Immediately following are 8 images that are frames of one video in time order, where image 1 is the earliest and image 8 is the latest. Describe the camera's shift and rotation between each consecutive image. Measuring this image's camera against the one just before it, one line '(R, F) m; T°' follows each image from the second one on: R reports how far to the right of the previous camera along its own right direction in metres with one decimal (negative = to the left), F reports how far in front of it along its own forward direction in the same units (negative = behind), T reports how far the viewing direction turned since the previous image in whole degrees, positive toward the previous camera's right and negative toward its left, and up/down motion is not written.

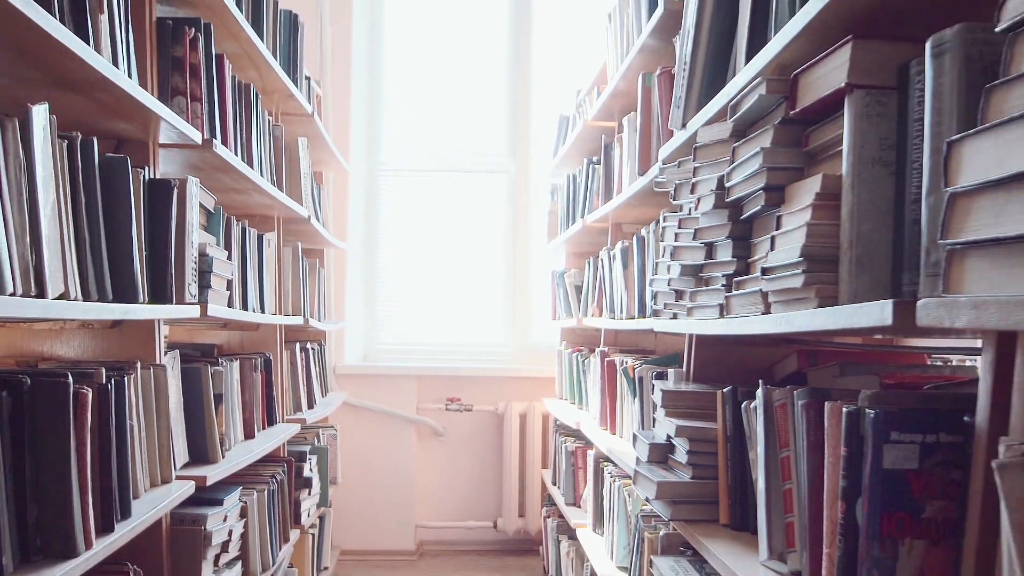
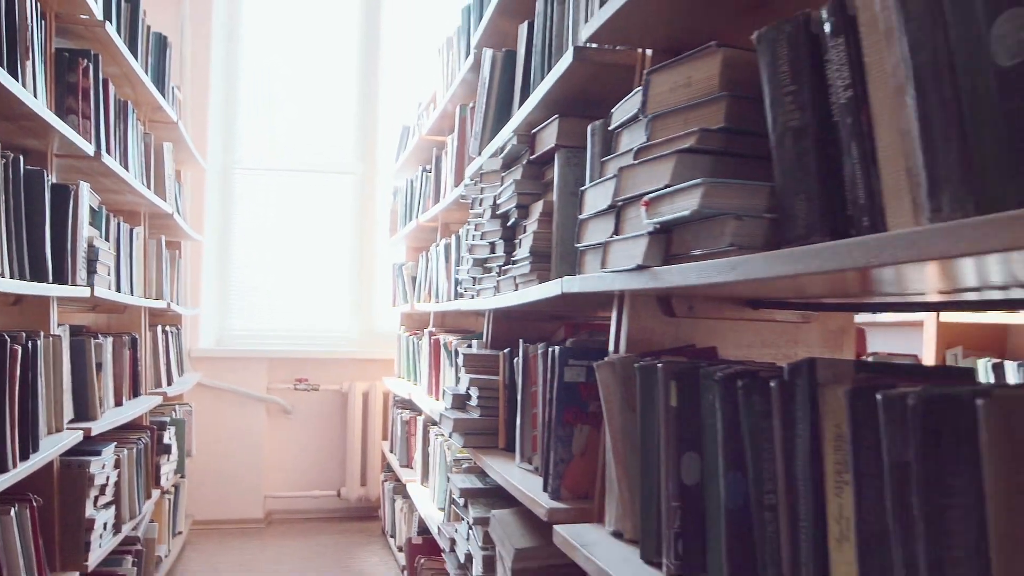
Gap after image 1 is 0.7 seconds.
(0.0, -0.5) m; +9°
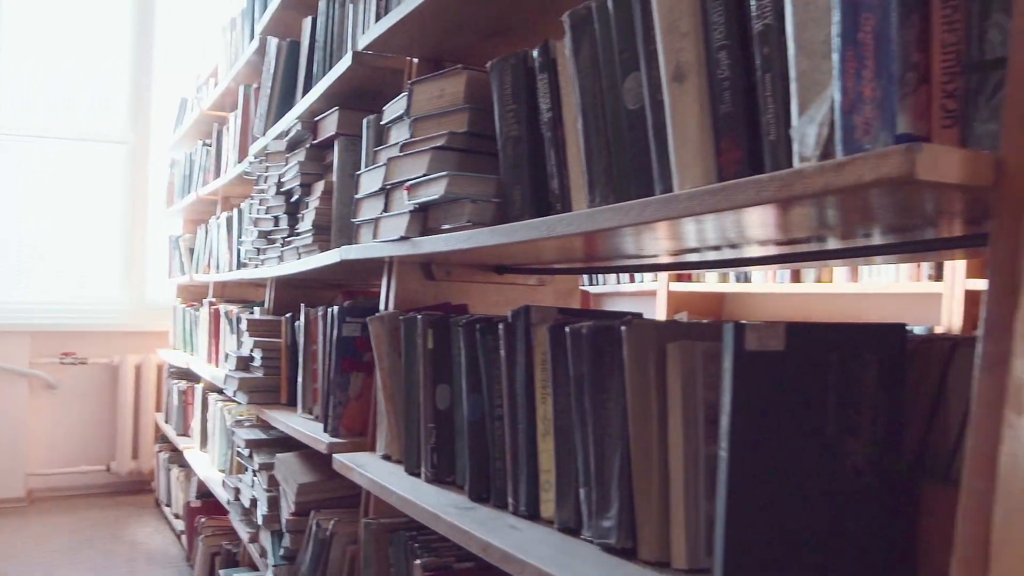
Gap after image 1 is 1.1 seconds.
(0.0, -0.2) m; +13°
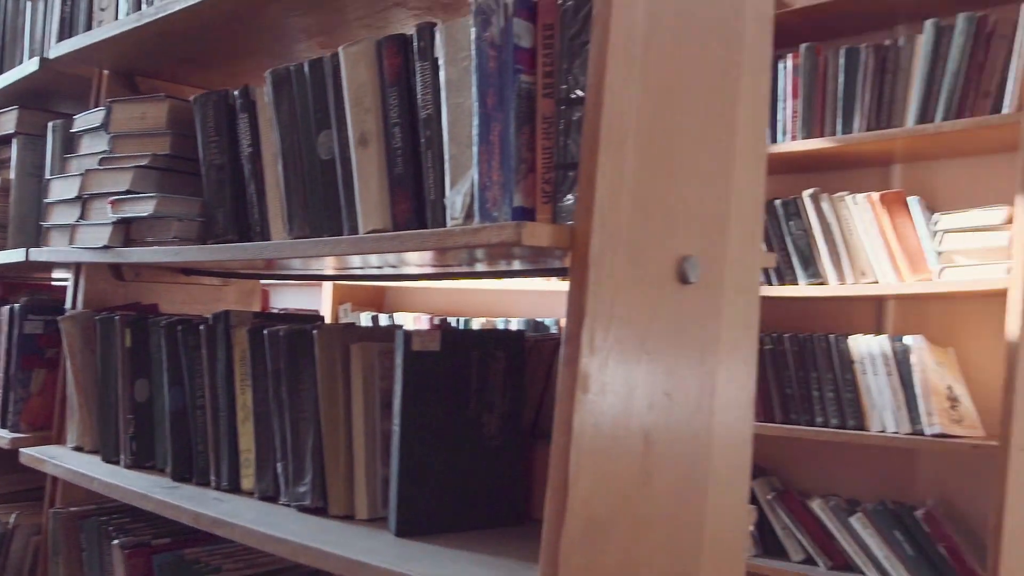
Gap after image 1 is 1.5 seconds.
(-0.1, -0.2) m; +20°
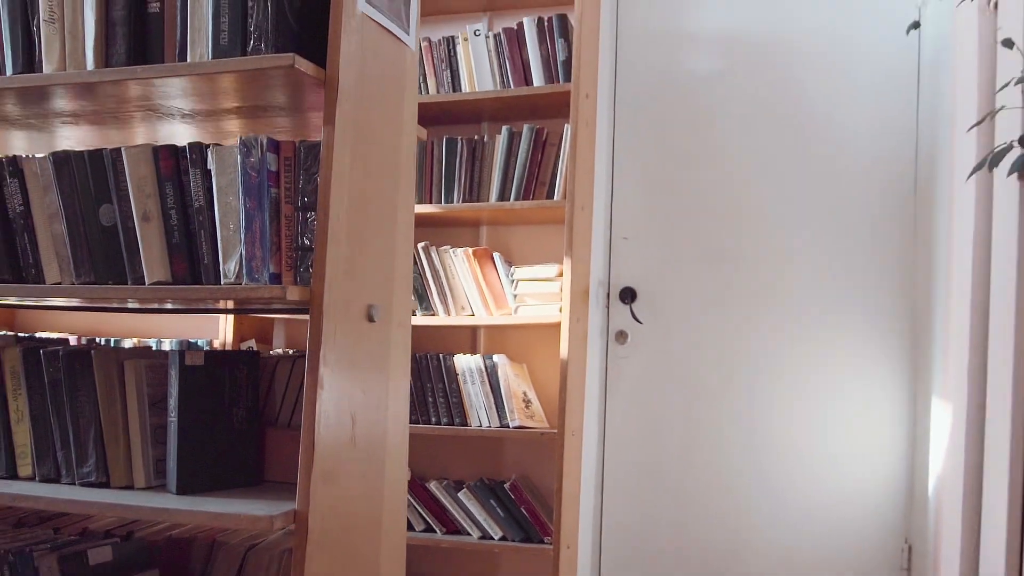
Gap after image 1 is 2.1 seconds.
(-0.2, -0.5) m; +24°
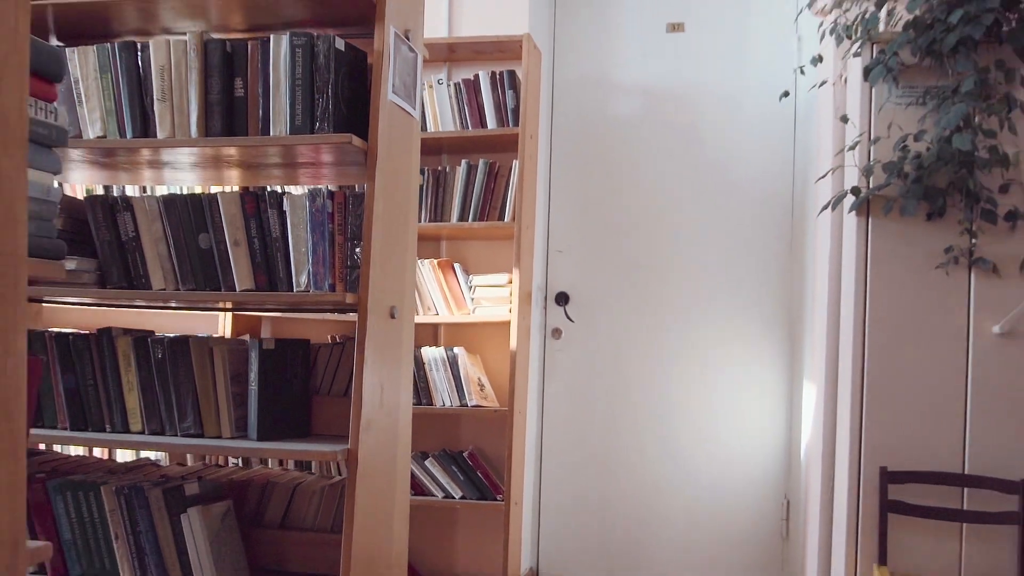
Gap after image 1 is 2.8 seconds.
(-0.1, -0.5) m; +5°
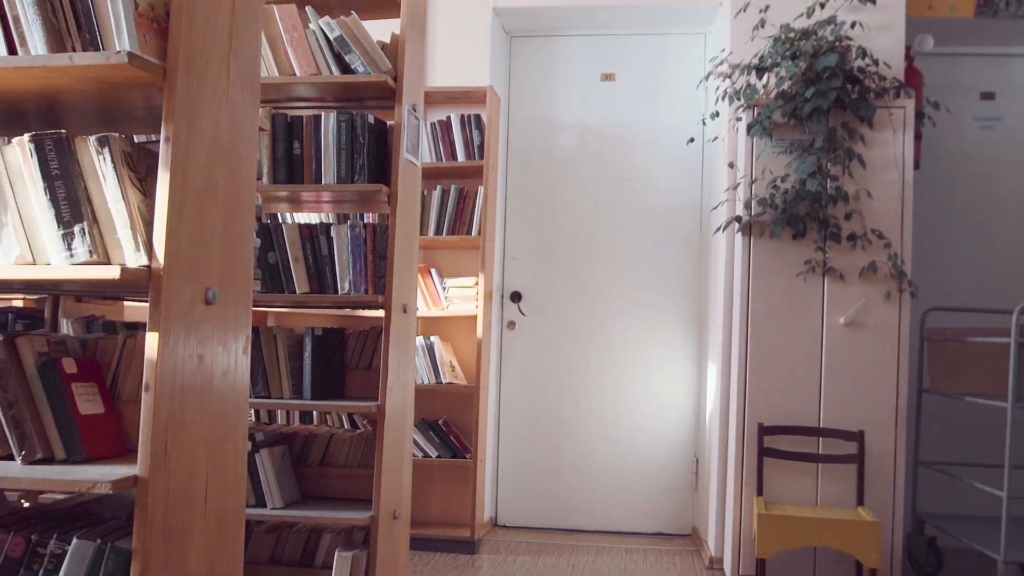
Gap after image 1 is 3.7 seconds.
(-0.1, -0.7) m; +4°
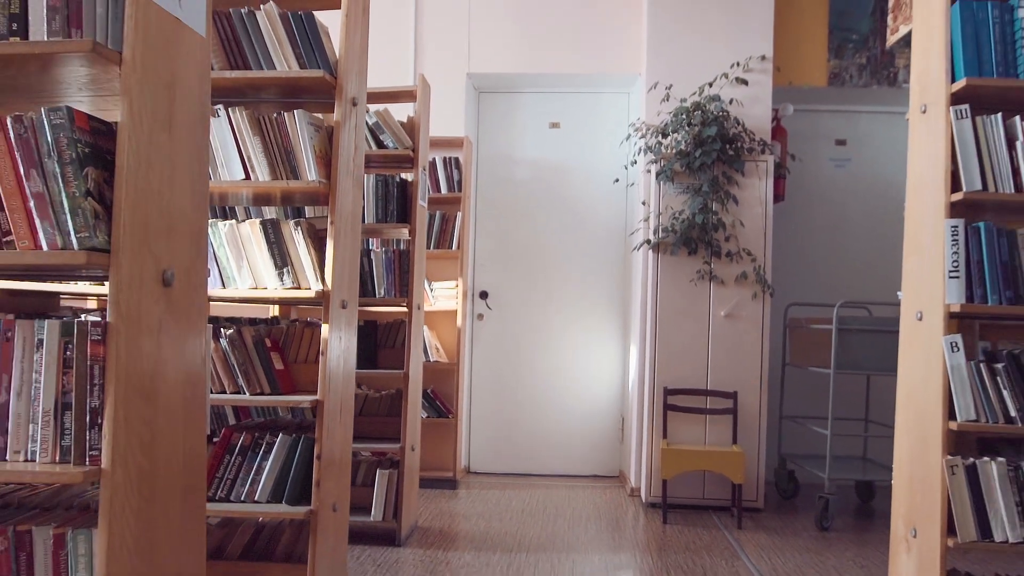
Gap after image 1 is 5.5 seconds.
(-0.2, -1.2) m; +4°
